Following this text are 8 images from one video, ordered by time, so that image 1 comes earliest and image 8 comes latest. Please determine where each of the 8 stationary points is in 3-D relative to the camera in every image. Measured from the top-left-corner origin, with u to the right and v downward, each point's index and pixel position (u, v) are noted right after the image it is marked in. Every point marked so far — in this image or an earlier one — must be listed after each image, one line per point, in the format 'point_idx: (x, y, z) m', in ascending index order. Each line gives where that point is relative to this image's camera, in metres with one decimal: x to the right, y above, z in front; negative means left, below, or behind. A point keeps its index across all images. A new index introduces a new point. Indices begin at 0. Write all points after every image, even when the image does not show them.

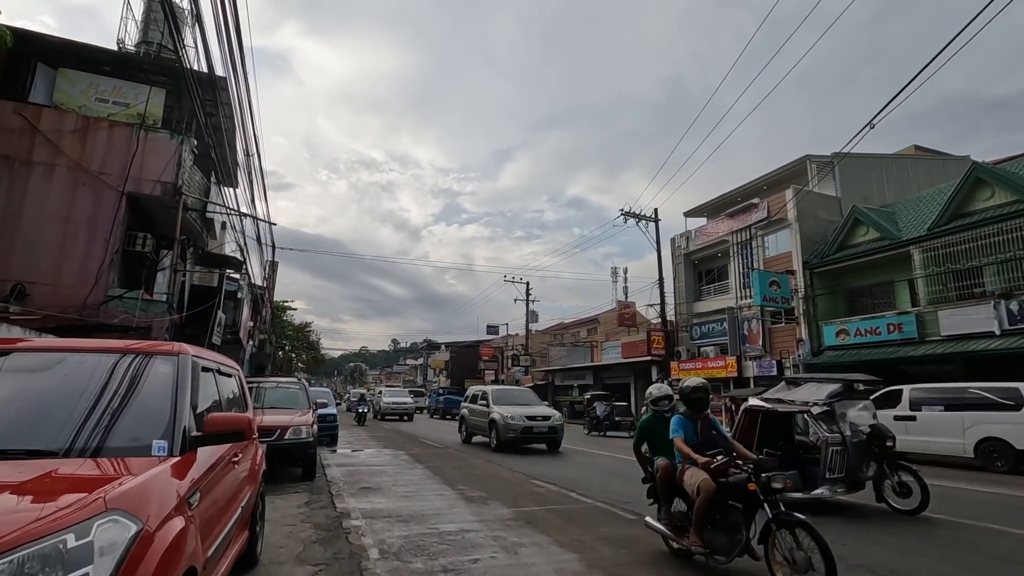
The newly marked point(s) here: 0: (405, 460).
0: (-2.5, -4.0, +12.4) m
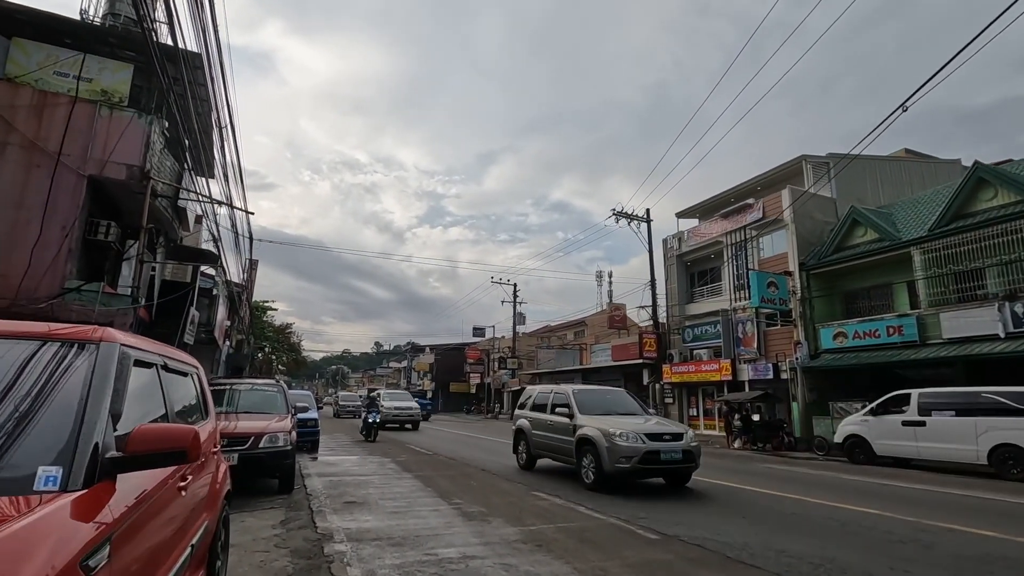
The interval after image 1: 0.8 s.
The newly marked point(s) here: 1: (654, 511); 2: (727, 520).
0: (-2.6, -3.9, +11.5) m
1: (+2.0, -3.2, +7.7) m
2: (+2.9, -3.1, +7.2) m
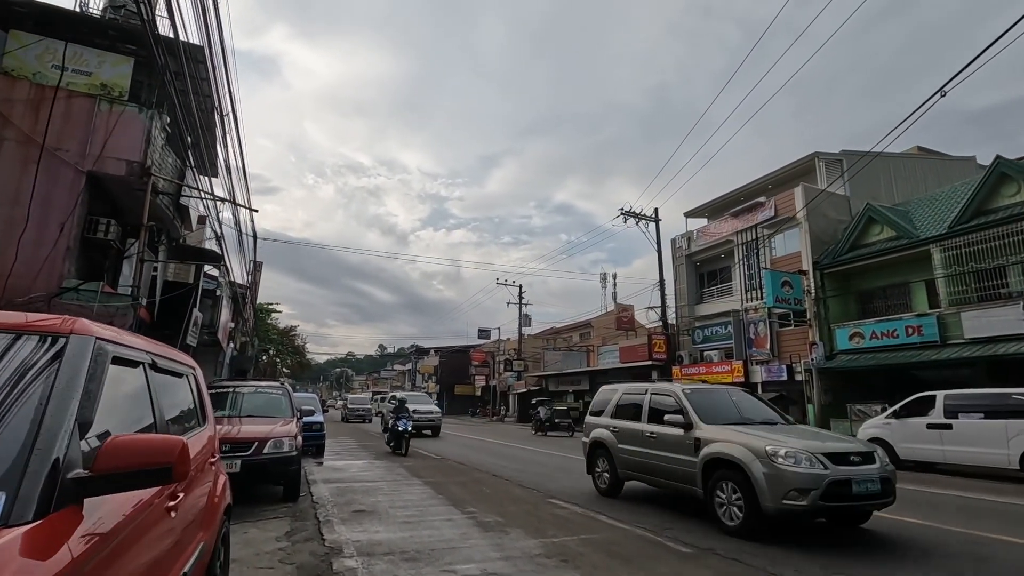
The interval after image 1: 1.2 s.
0: (-2.3, -3.8, +11.1) m
1: (+2.3, -3.1, +7.2) m
2: (+3.1, -3.1, +6.7) m
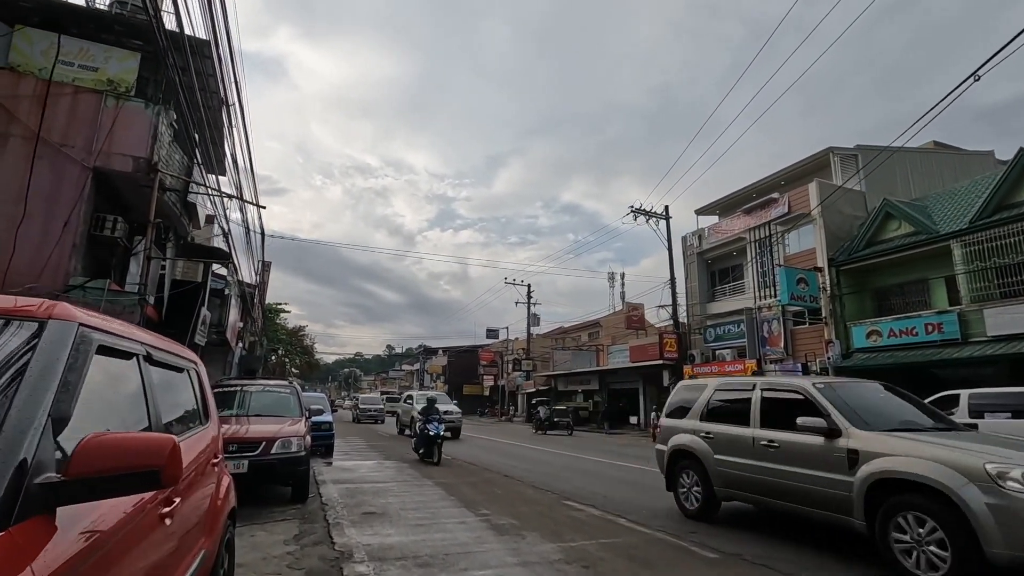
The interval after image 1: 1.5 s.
0: (-2.0, -3.8, +10.8) m
1: (+2.5, -3.1, +6.9) m
2: (+3.3, -3.0, +6.4) m
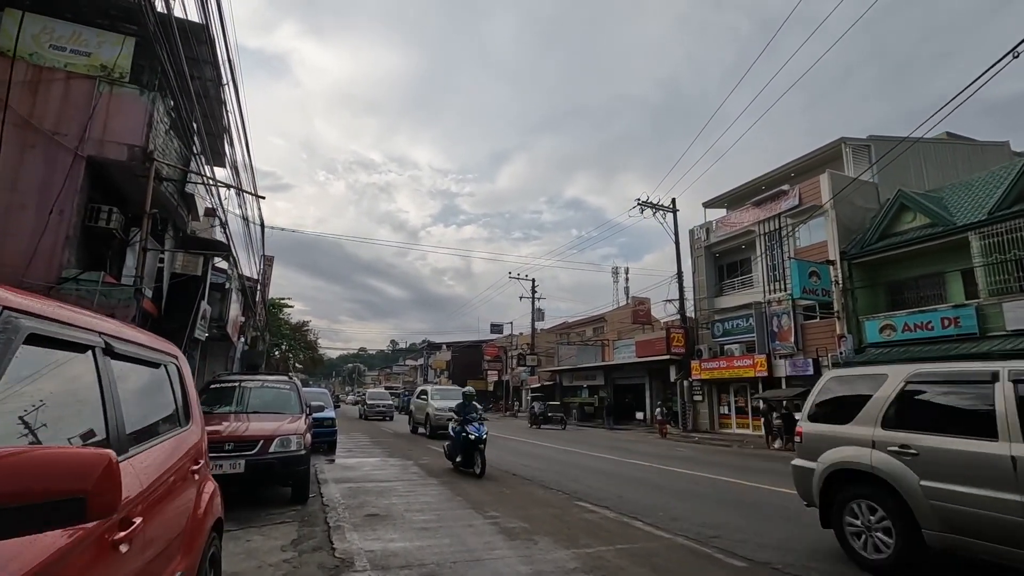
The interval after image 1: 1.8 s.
0: (-1.9, -3.6, +10.5) m
1: (+2.6, -2.9, +6.6) m
2: (+3.4, -2.9, +6.0) m
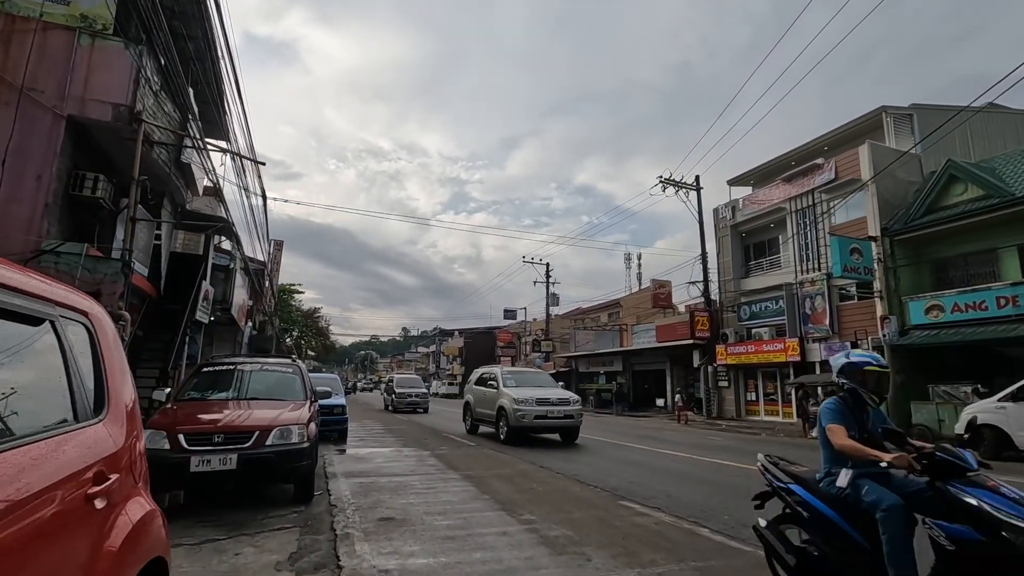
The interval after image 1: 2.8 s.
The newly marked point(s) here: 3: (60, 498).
0: (-1.4, -3.1, +9.5) m
1: (+3.0, -2.5, +5.4) m
2: (+3.9, -2.5, +4.9) m
3: (-1.4, -0.7, +1.7) m
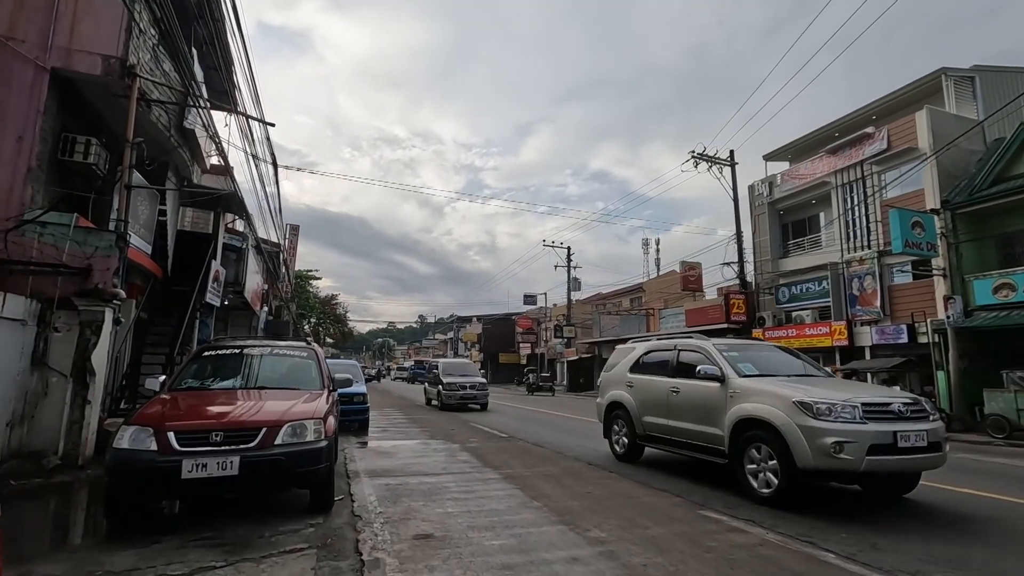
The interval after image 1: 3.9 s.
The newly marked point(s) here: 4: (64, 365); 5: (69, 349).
0: (-0.7, -2.7, +8.3) m
1: (+3.6, -2.2, +4.2) m
2: (+4.4, -2.1, +3.6) m
3: (-1.0, -0.4, +0.5) m
4: (-6.4, -1.1, +7.6) m
5: (-6.4, -0.9, +7.7) m
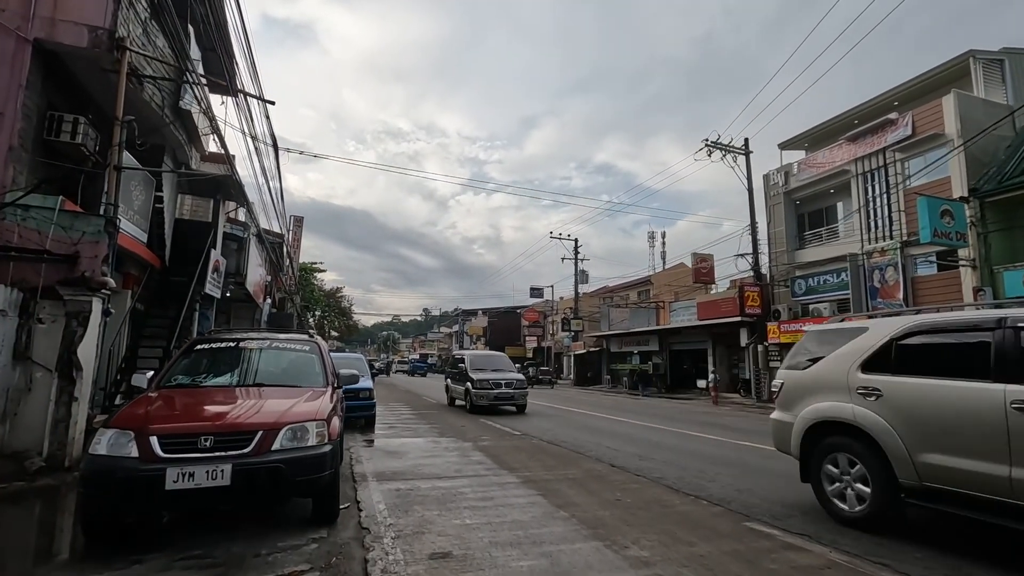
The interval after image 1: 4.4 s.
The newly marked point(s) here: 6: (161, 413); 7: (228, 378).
0: (-0.4, -2.6, +7.8) m
1: (+3.8, -2.1, +3.5) m
2: (+4.6, -2.0, +3.0) m
3: (-0.8, -0.4, -0.1) m
4: (-6.1, -0.9, +7.1) m
5: (-6.1, -0.7, +7.2) m
6: (-3.0, -1.1, +4.6) m
7: (-3.3, -1.0, +6.1) m
